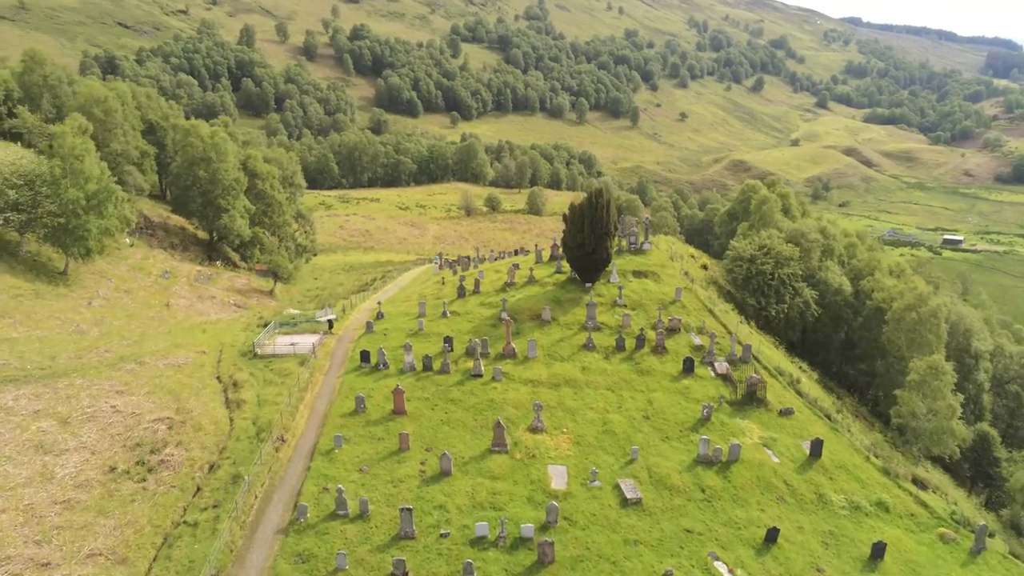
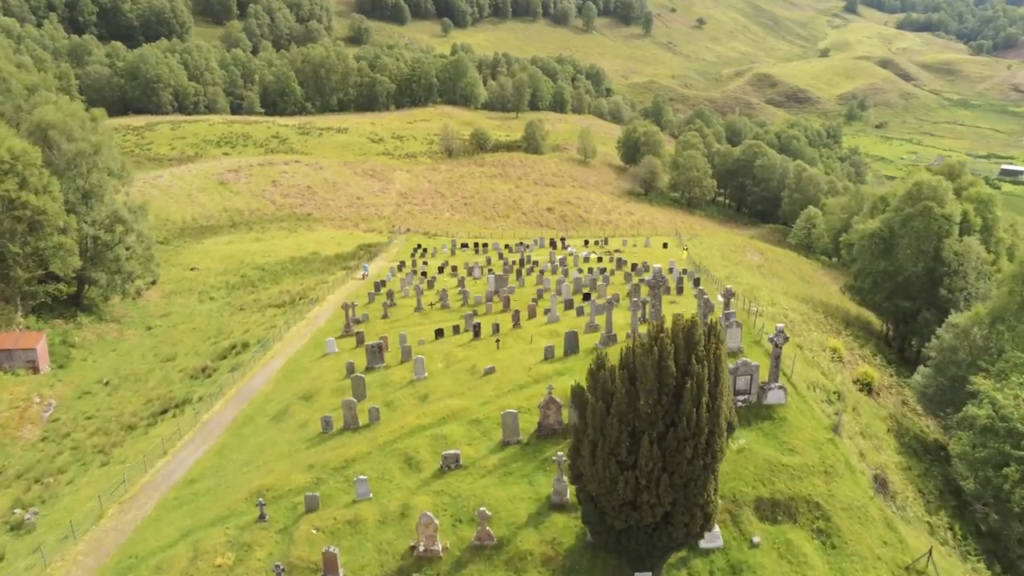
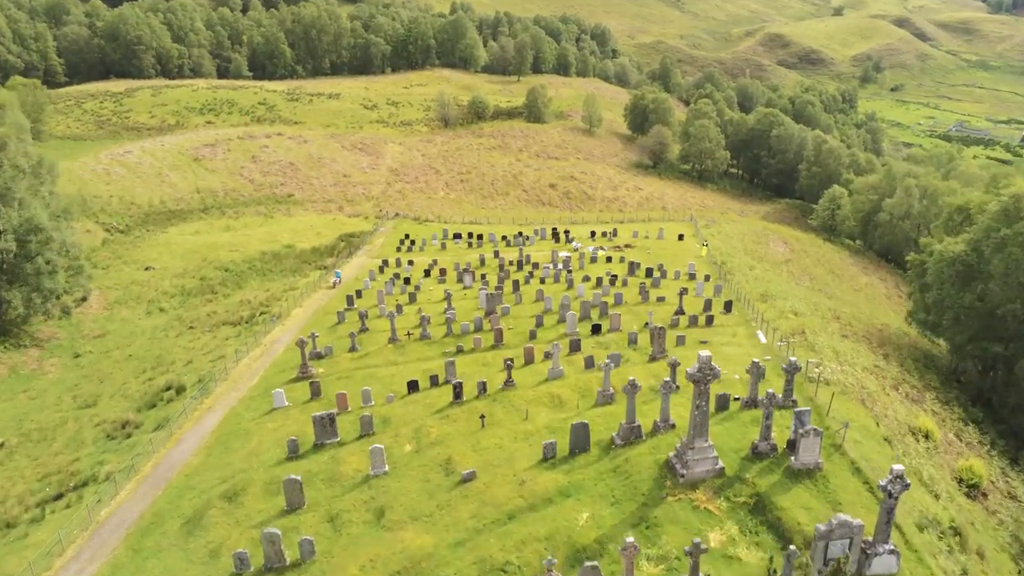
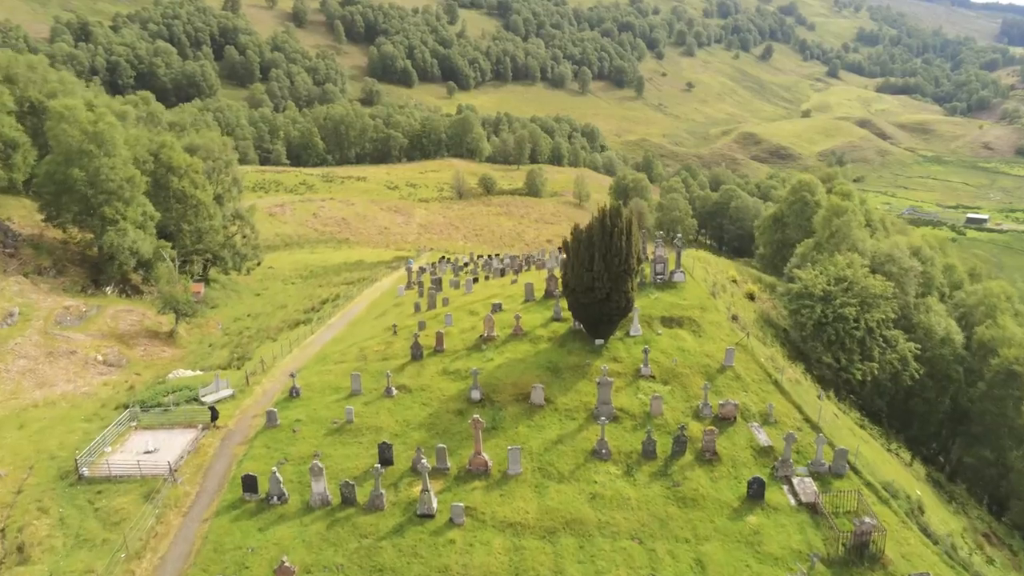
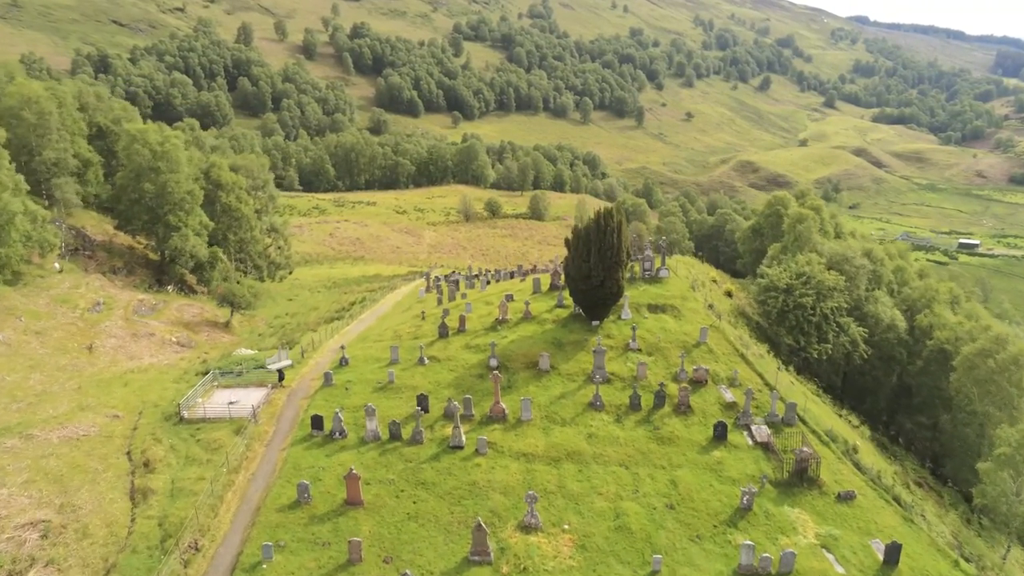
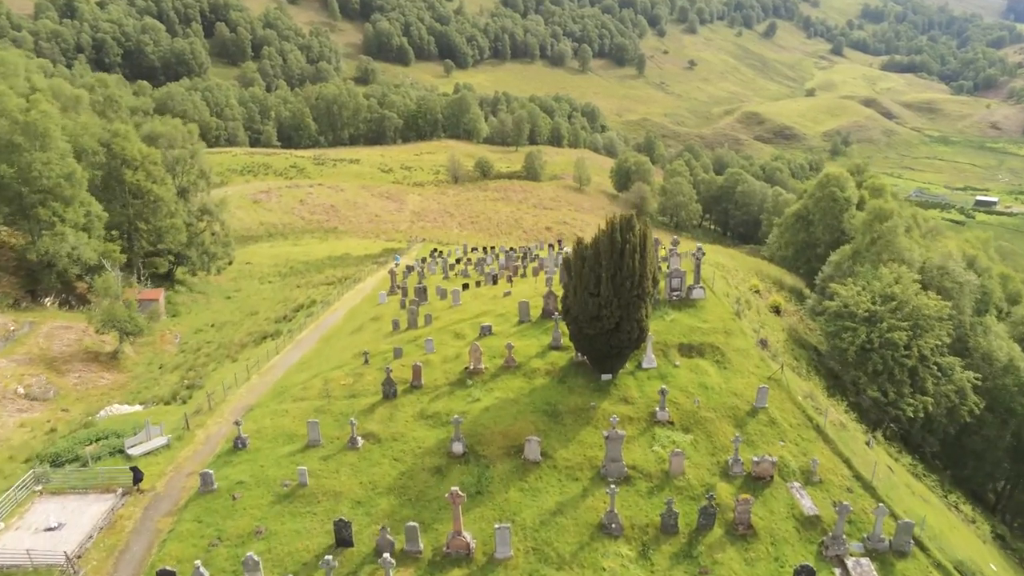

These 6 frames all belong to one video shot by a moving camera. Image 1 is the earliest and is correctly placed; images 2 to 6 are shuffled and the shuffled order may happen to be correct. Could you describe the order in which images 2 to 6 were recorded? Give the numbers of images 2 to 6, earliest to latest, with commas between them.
5, 4, 6, 2, 3
